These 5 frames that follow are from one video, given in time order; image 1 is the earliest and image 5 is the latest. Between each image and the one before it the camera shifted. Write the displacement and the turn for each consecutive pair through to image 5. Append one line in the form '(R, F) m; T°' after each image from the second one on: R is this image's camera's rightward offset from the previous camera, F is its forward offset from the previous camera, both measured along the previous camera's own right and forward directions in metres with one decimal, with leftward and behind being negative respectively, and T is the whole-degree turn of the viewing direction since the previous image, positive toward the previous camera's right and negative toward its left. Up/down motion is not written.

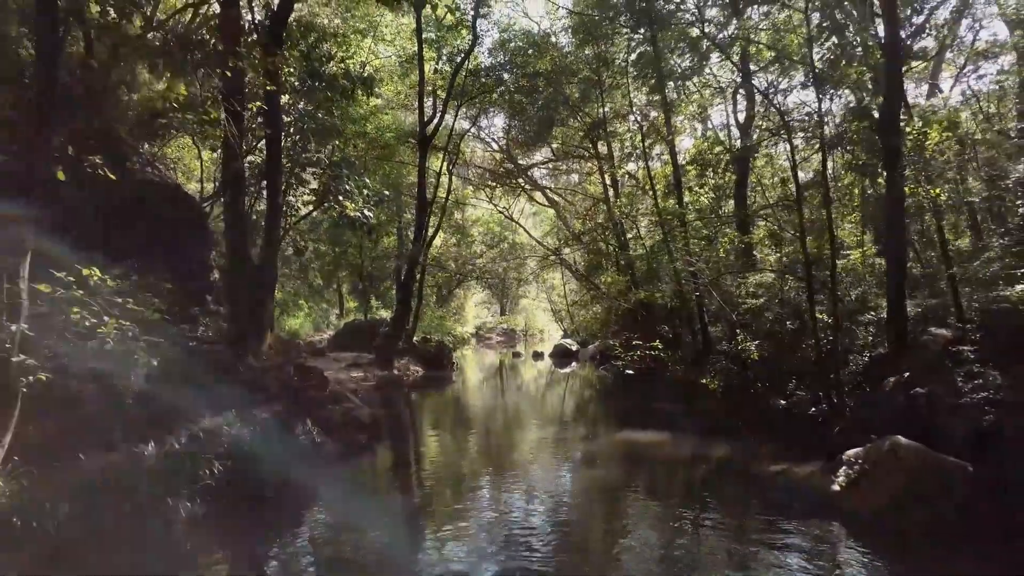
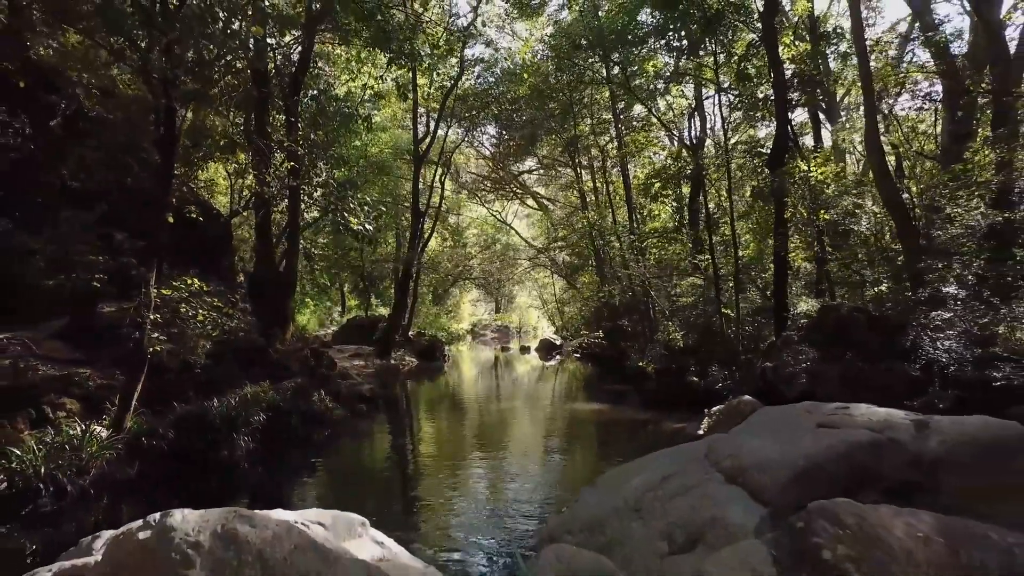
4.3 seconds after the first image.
(+0.7, -2.9) m; 0°
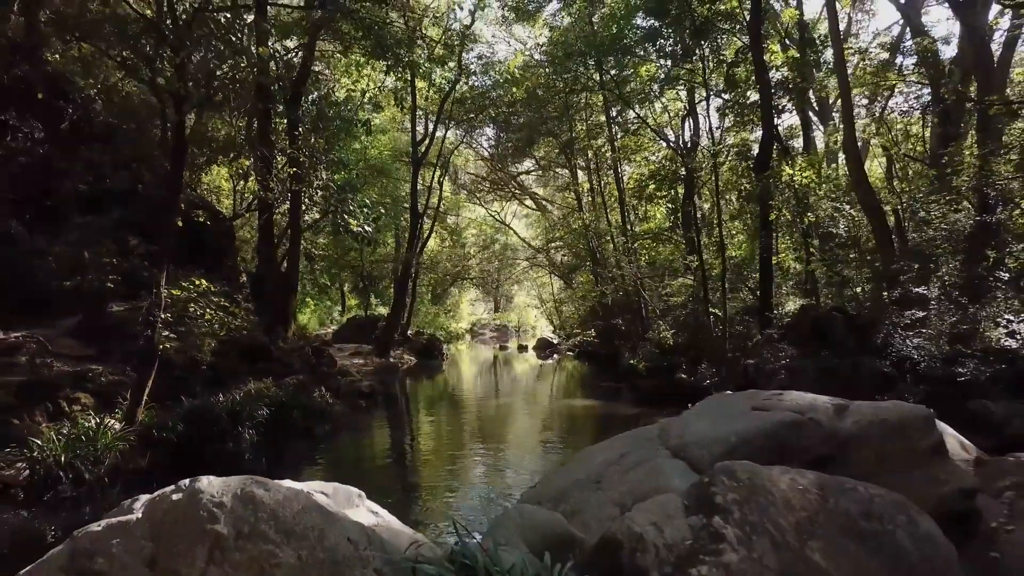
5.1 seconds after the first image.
(+0.1, -0.5) m; 0°
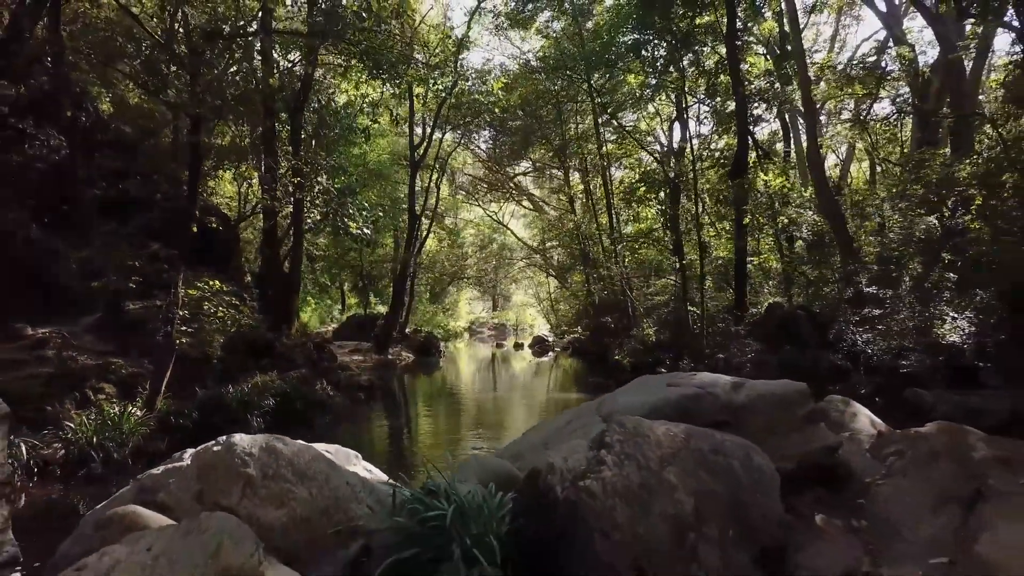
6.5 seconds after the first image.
(+0.2, -0.9) m; 0°
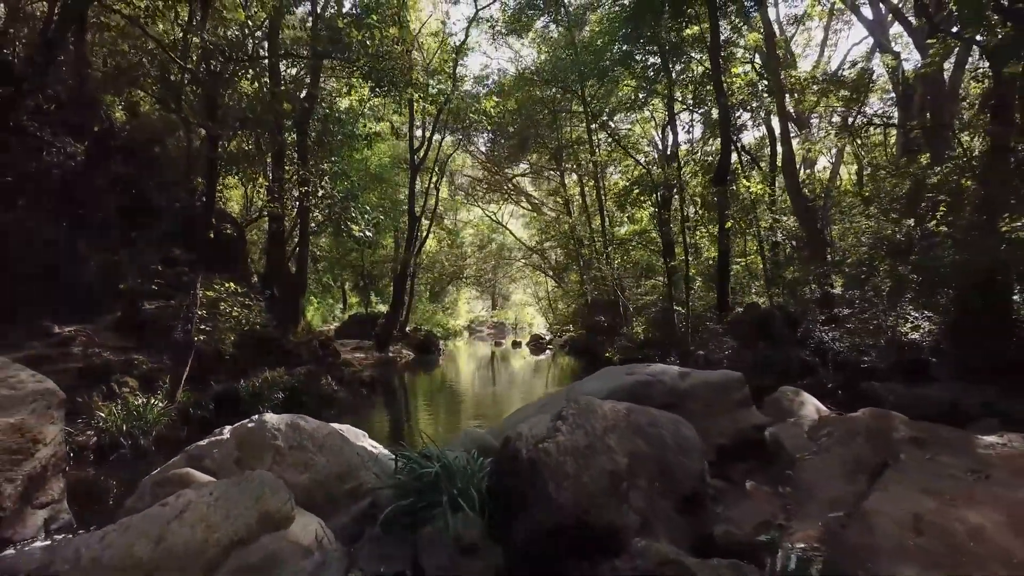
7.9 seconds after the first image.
(+0.1, -0.8) m; 0°
